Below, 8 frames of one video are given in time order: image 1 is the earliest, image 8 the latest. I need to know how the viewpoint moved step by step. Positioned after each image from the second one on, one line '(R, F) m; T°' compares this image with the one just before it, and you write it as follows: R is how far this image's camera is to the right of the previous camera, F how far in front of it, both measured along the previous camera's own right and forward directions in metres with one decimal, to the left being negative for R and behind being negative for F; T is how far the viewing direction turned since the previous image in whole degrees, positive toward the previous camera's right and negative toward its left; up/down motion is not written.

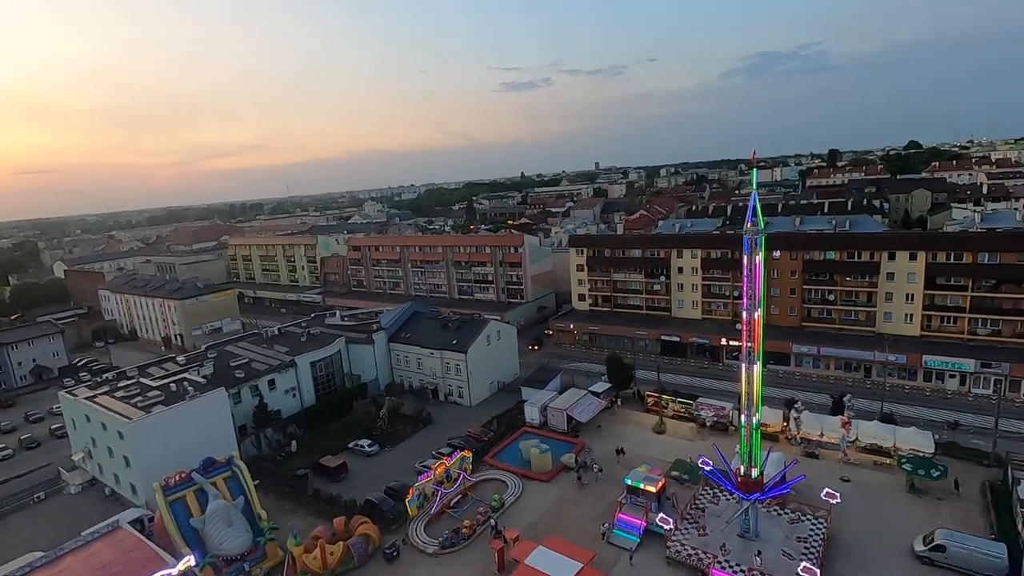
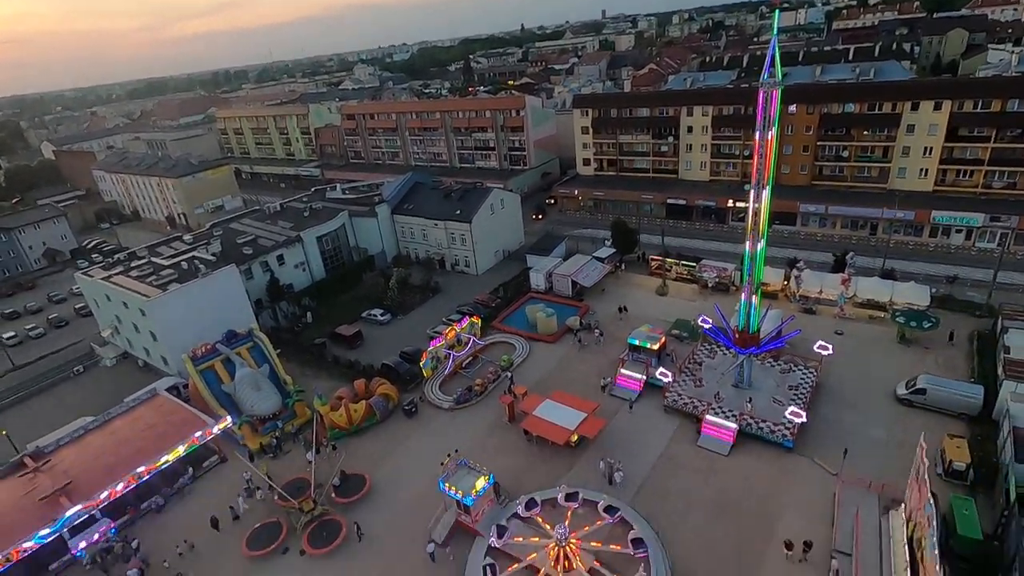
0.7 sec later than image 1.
(+0.1, +0.1) m; -1°
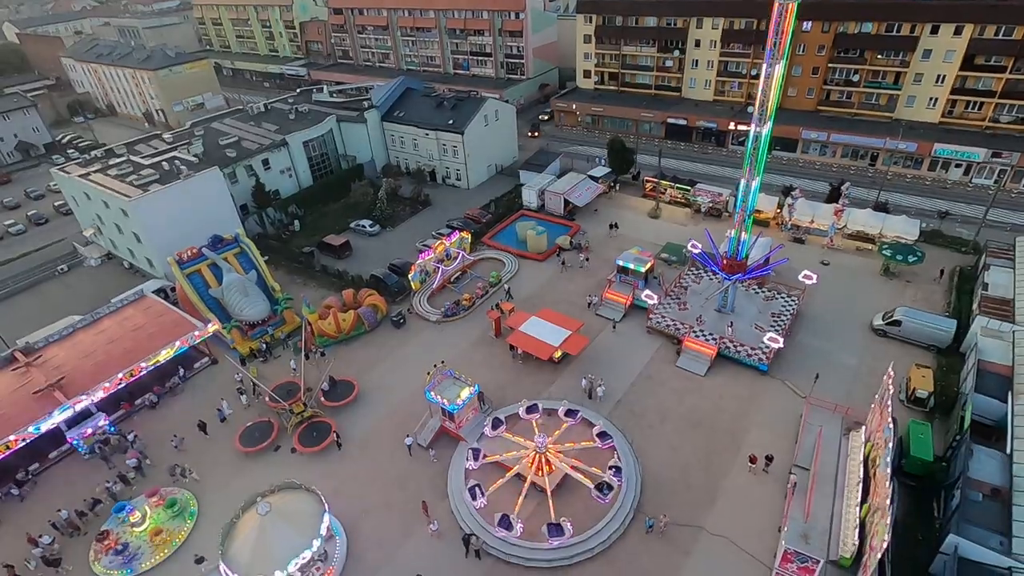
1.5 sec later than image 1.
(+0.1, +0.1) m; +1°
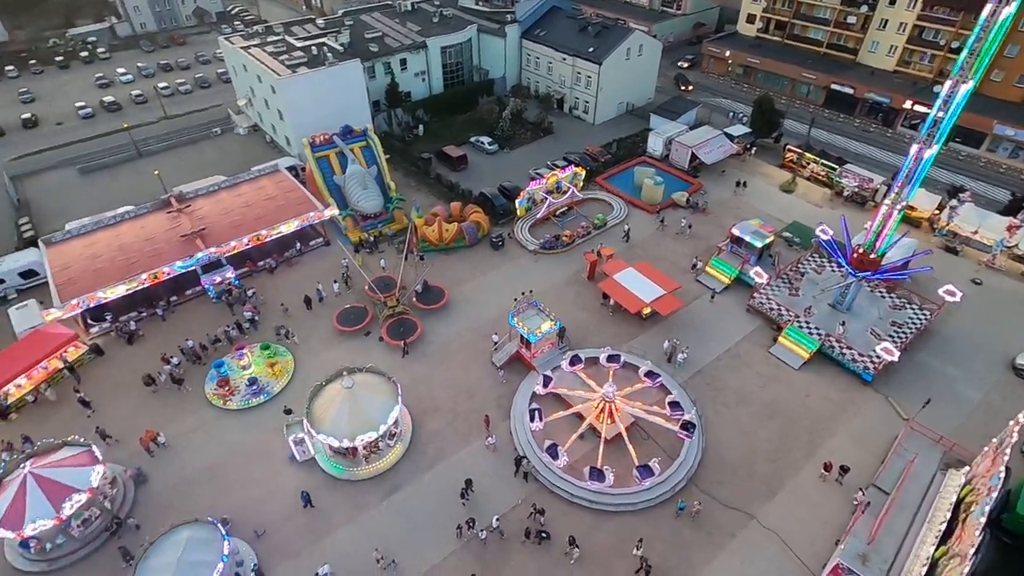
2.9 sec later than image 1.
(+0.4, 0.0) m; -10°
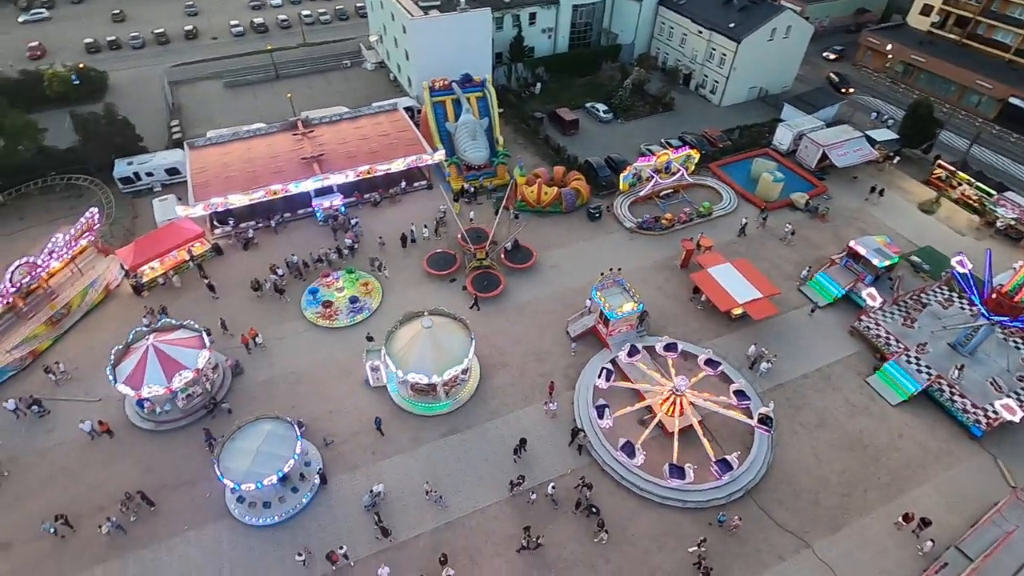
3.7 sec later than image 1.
(+0.4, 0.0) m; -9°
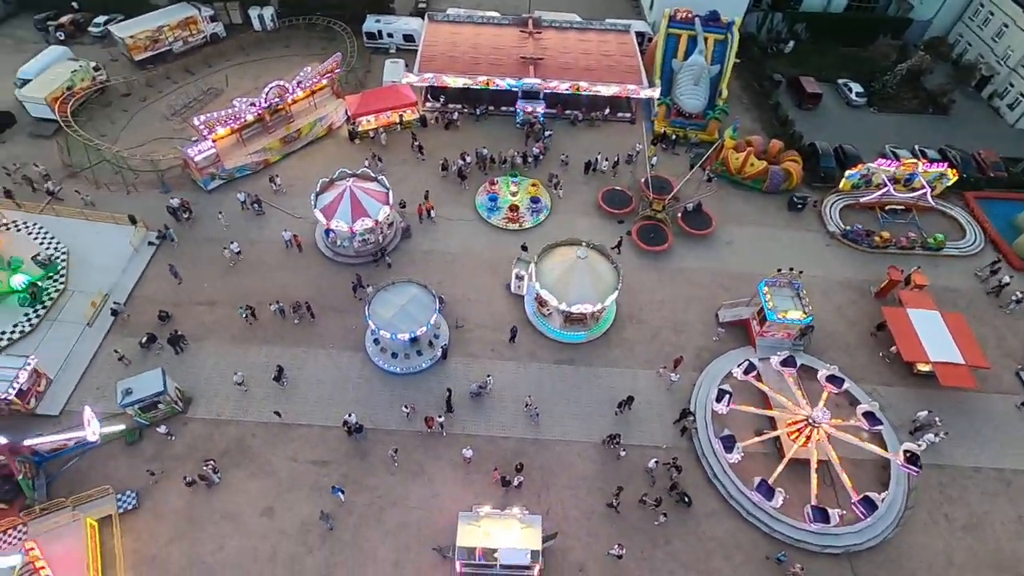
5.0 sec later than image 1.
(+0.7, +0.1) m; -15°
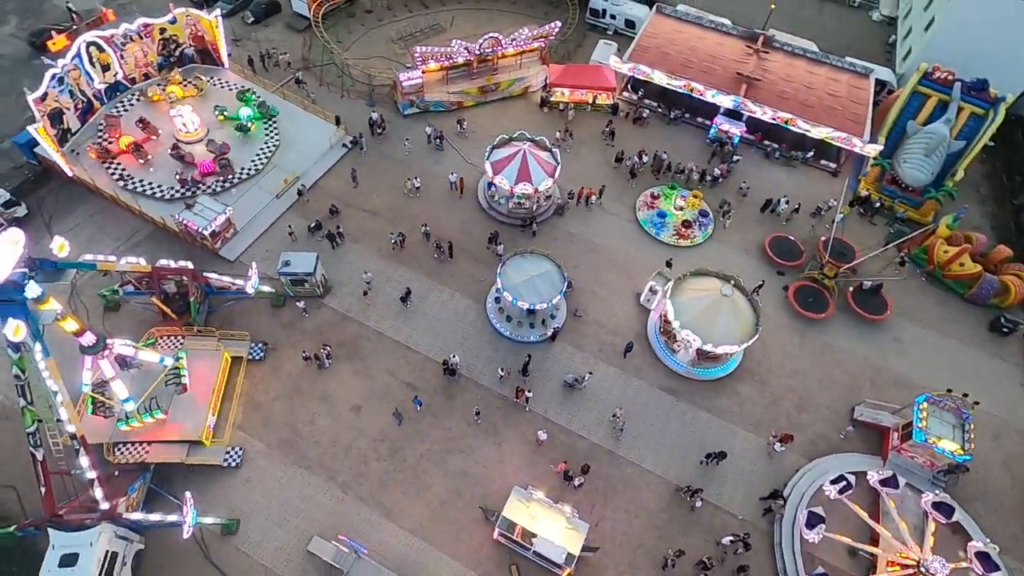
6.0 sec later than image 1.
(+0.6, +0.1) m; -14°
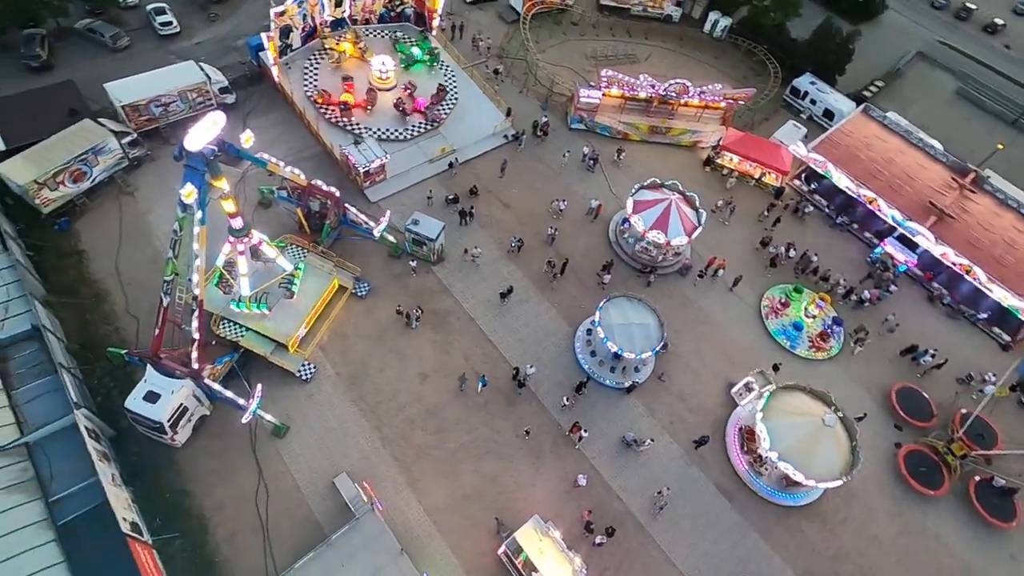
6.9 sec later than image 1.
(+0.5, +0.1) m; -11°
